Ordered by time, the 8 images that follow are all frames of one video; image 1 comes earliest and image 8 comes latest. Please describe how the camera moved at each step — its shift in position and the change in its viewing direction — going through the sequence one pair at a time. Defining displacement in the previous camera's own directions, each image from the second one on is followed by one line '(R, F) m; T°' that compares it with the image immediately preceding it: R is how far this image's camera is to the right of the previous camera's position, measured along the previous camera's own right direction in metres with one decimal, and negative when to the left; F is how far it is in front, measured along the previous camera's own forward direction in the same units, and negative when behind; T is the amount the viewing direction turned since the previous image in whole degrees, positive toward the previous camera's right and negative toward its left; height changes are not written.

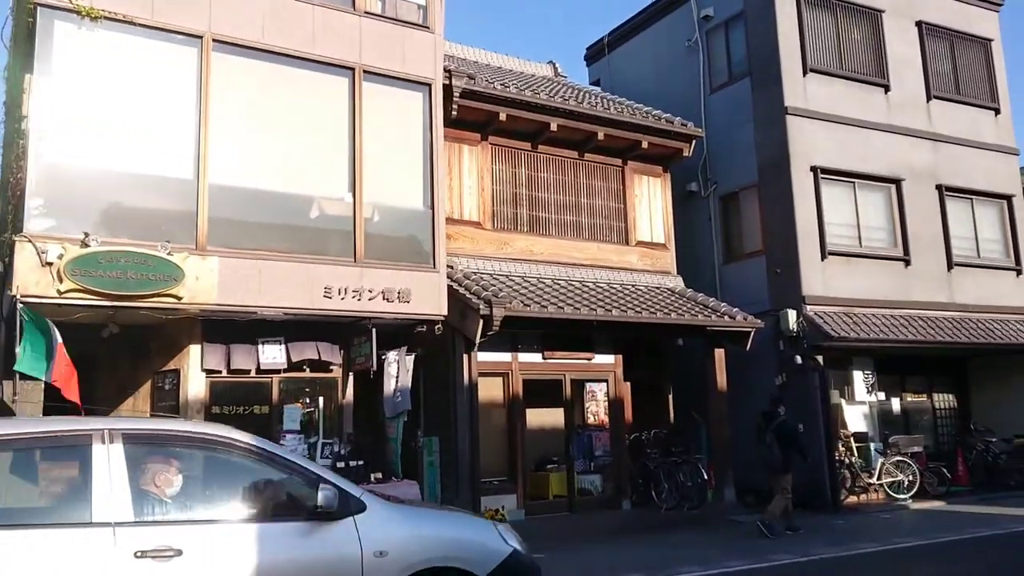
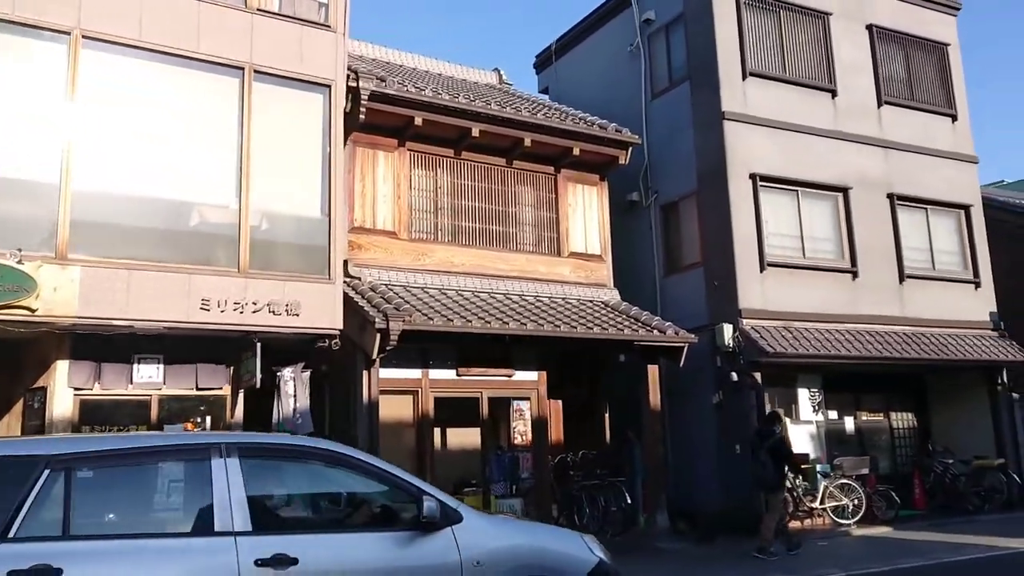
(+1.3, +0.7) m; 0°
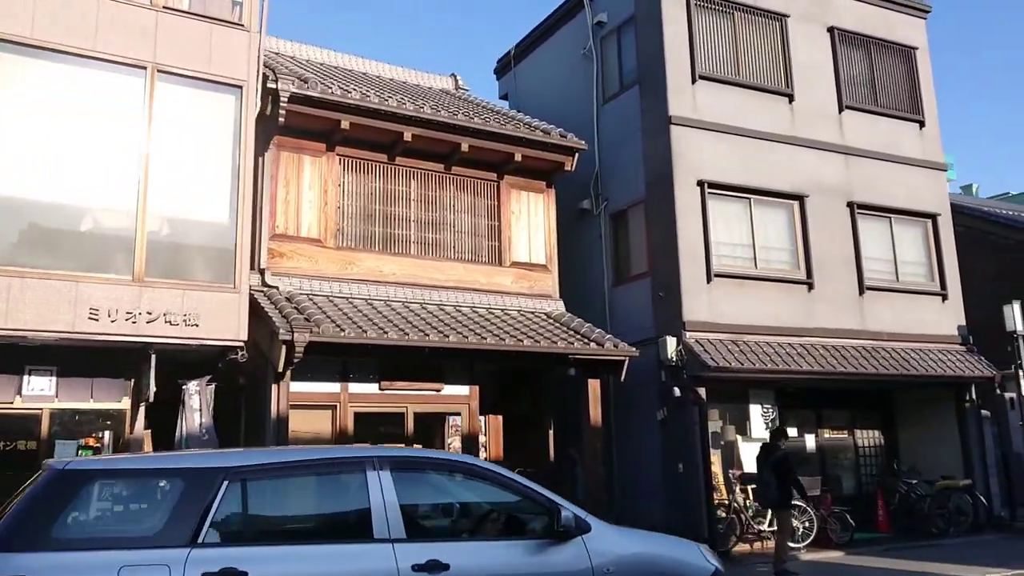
(+1.1, +0.5) m; -1°
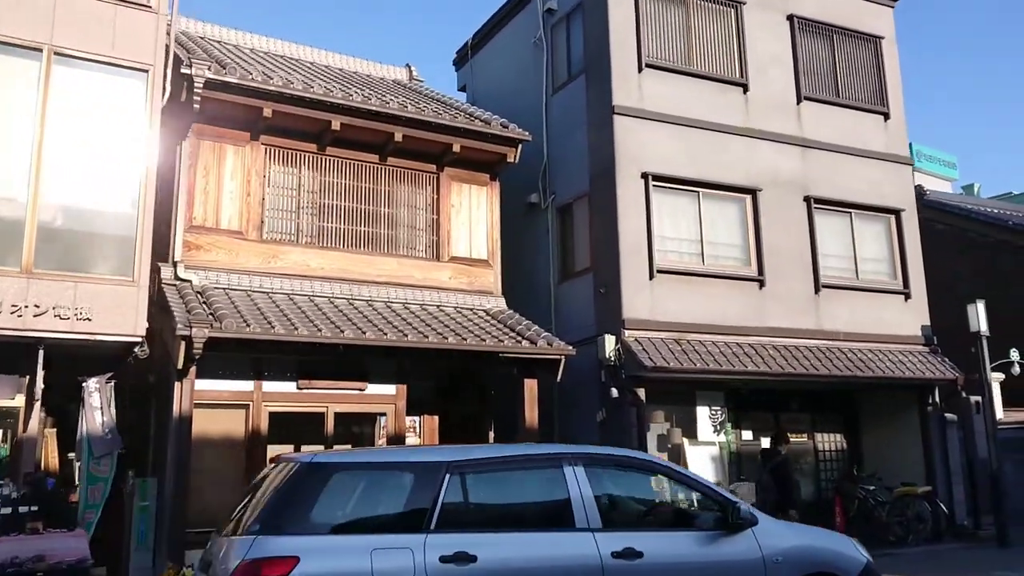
(+1.1, +0.5) m; -1°
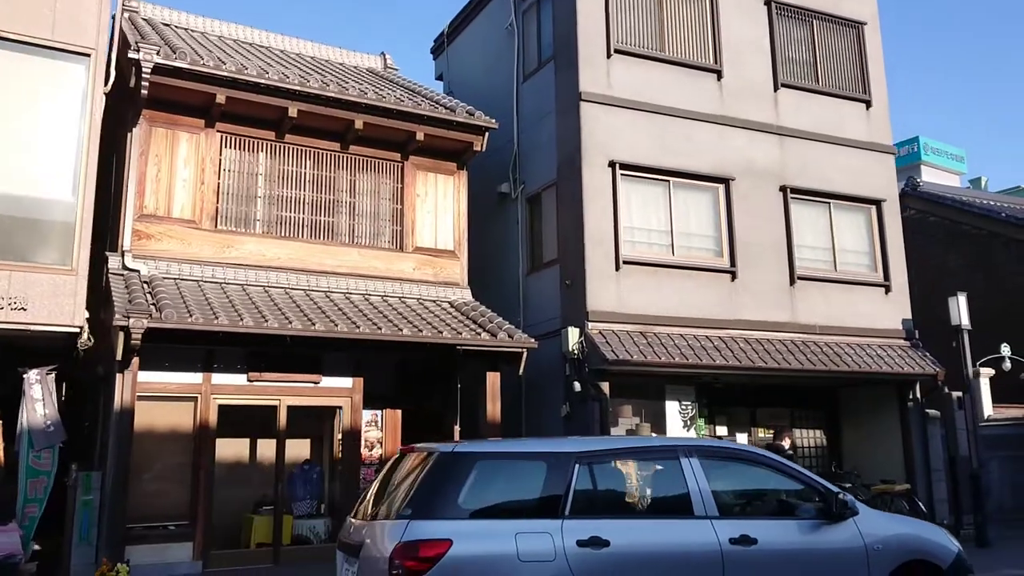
(+0.7, +0.3) m; -1°
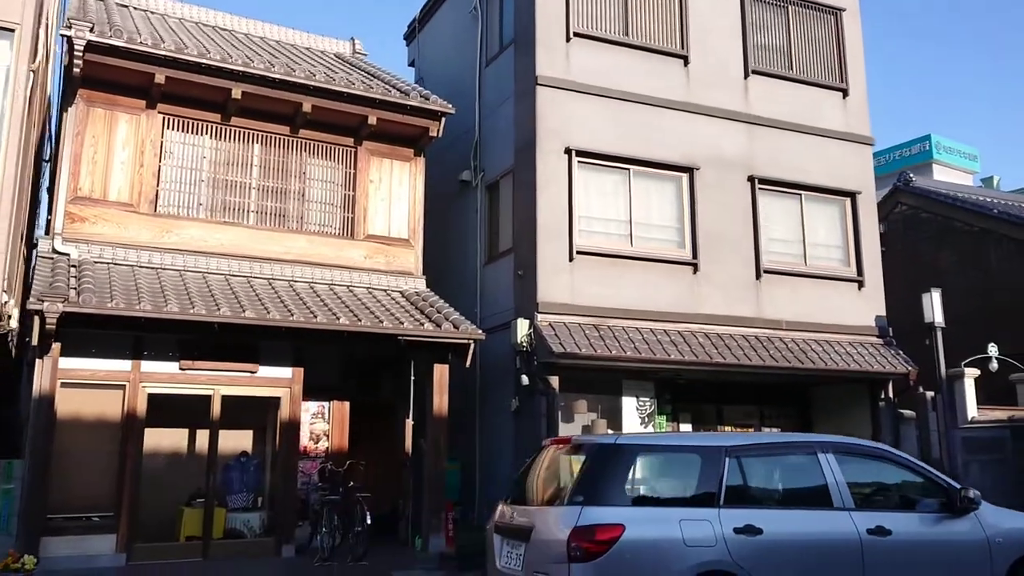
(+0.9, +0.4) m; -1°
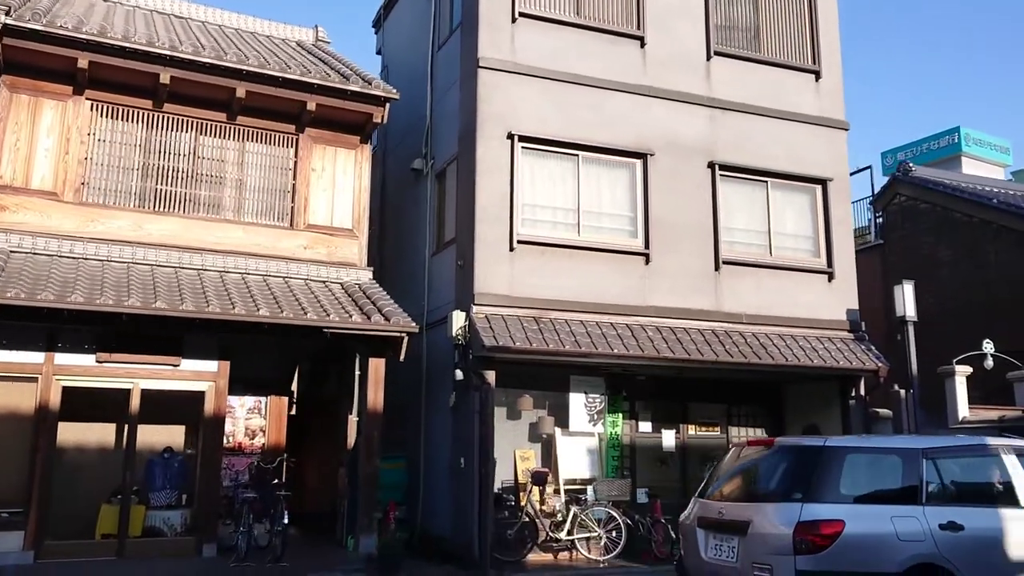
(+1.2, +0.5) m; -2°
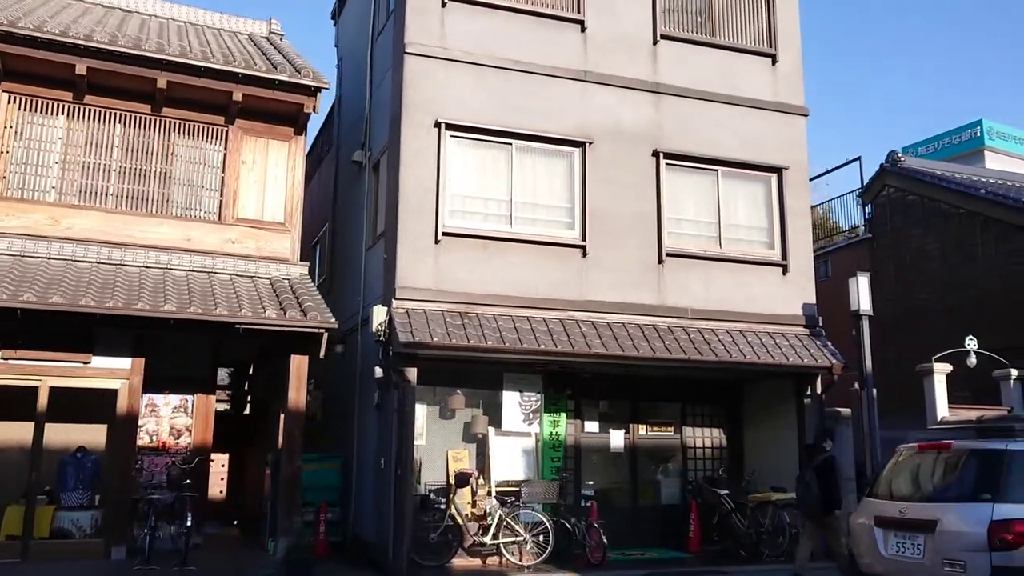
(+1.3, +0.4) m; -2°
